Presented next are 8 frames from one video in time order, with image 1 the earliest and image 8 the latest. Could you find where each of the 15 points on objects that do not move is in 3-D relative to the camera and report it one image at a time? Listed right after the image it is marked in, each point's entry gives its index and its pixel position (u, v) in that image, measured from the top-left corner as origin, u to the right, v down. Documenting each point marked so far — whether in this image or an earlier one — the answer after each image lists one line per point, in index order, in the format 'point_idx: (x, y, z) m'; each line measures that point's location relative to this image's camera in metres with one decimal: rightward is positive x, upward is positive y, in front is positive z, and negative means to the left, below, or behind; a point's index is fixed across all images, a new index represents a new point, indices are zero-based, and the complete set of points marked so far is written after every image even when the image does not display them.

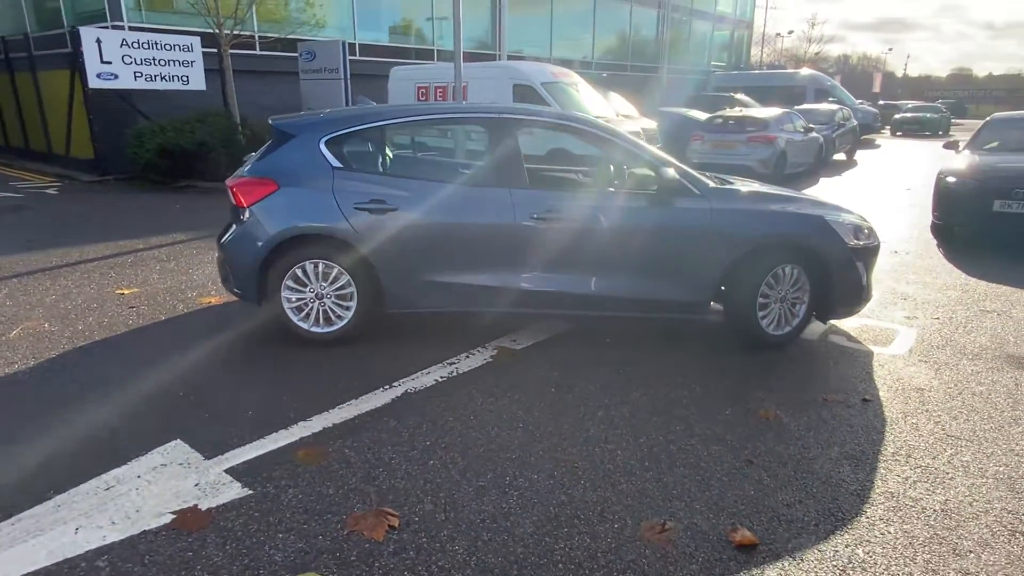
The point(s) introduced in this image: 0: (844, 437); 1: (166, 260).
0: (+1.9, -0.8, +3.6) m
1: (-4.0, +0.3, +7.4) m
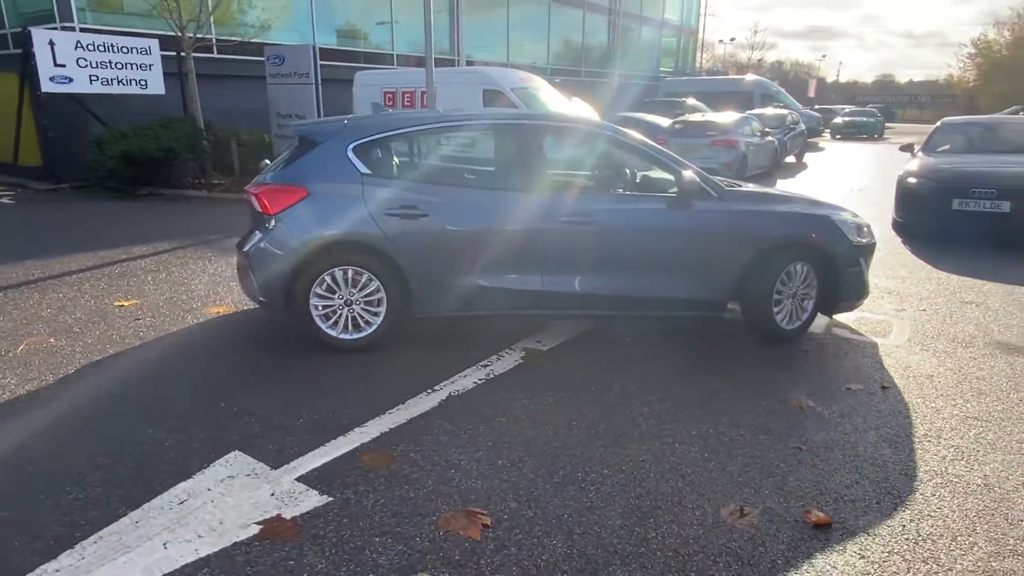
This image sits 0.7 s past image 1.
0: (+2.2, -0.8, +3.9) m
1: (-4.0, +0.2, +7.2) m
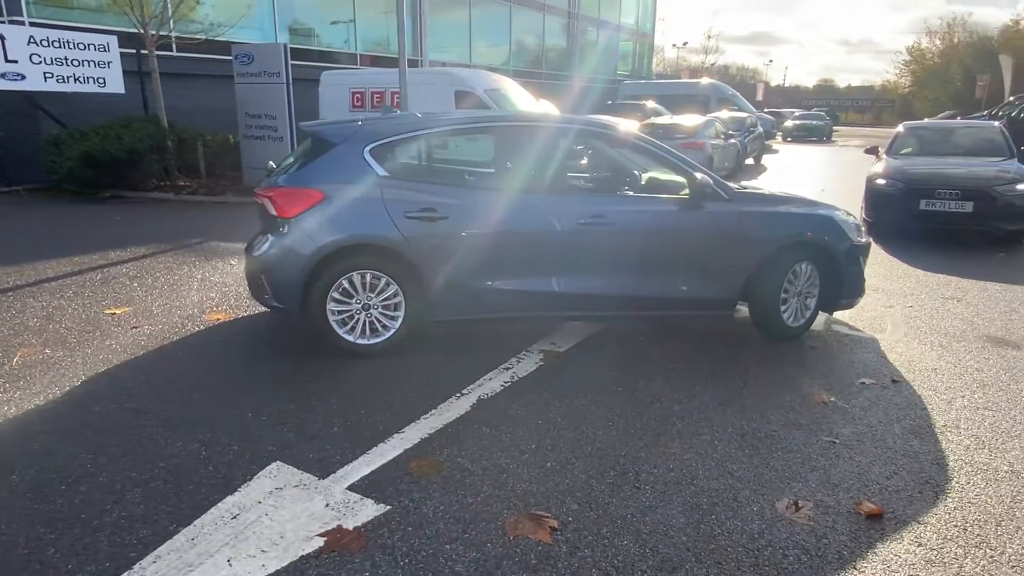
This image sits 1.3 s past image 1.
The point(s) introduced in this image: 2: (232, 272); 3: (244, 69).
0: (+2.4, -0.8, +4.0) m
1: (-4.0, +0.1, +6.9) m
2: (-3.1, +0.2, +7.2) m
3: (-5.6, +4.6, +13.4) m
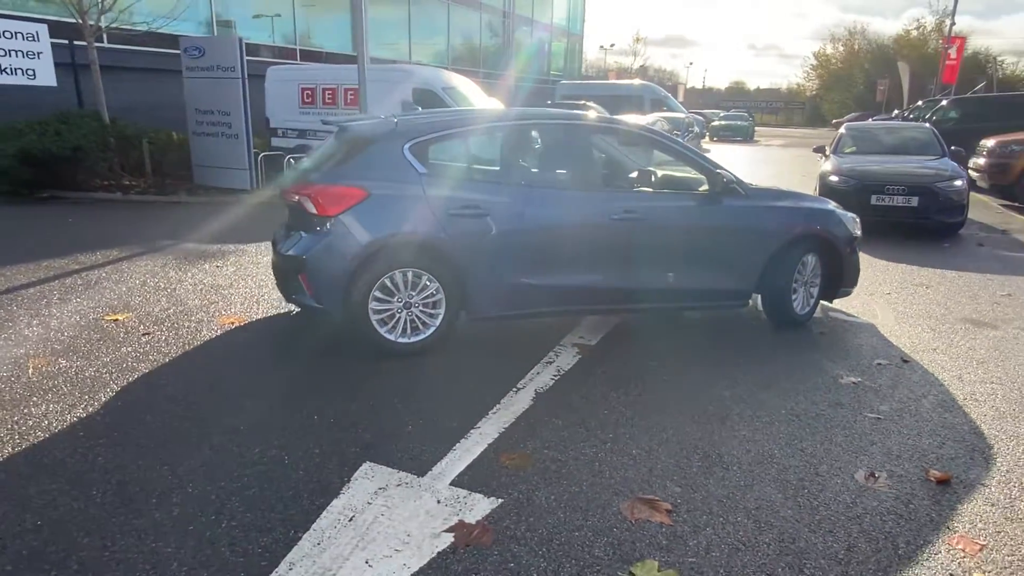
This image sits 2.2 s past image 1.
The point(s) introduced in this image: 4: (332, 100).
0: (+2.8, -0.7, +4.4) m
1: (-3.9, +0.1, +6.5) m
2: (-3.1, +0.1, +6.9) m
3: (-6.3, +4.5, +12.8) m
4: (-4.5, +4.6, +15.7) m
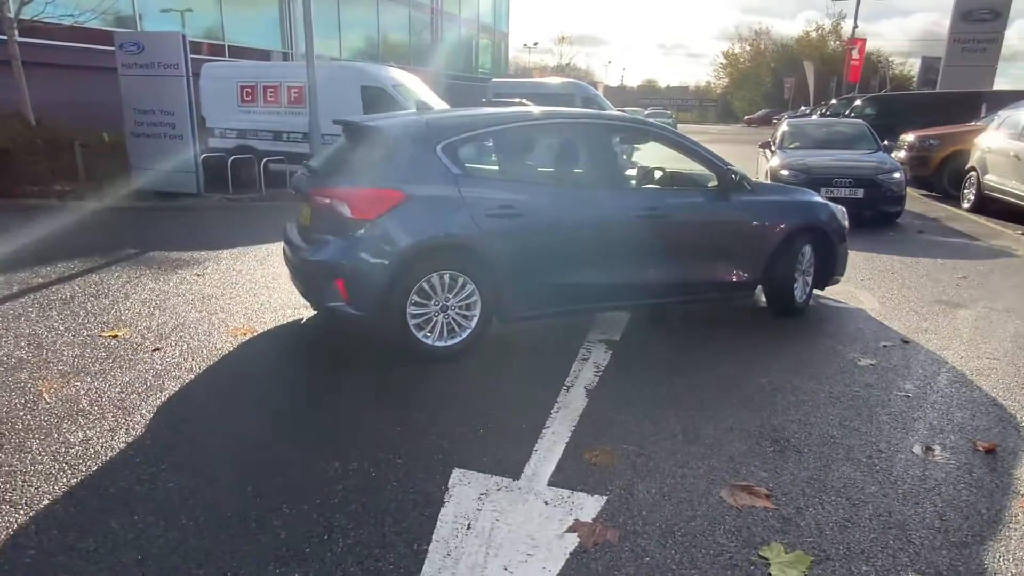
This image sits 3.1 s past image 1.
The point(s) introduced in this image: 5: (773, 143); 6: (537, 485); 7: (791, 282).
0: (+3.1, -0.6, +4.8) m
1: (-3.9, -0.1, +6.1) m
2: (-3.1, 0.0, +6.5) m
3: (-7.1, +4.3, +12.0) m
4: (-5.6, +4.5, +15.1) m
5: (+5.8, +3.3, +14.4) m
6: (+0.1, -1.0, +3.1) m
7: (+2.6, +0.1, +5.9) m
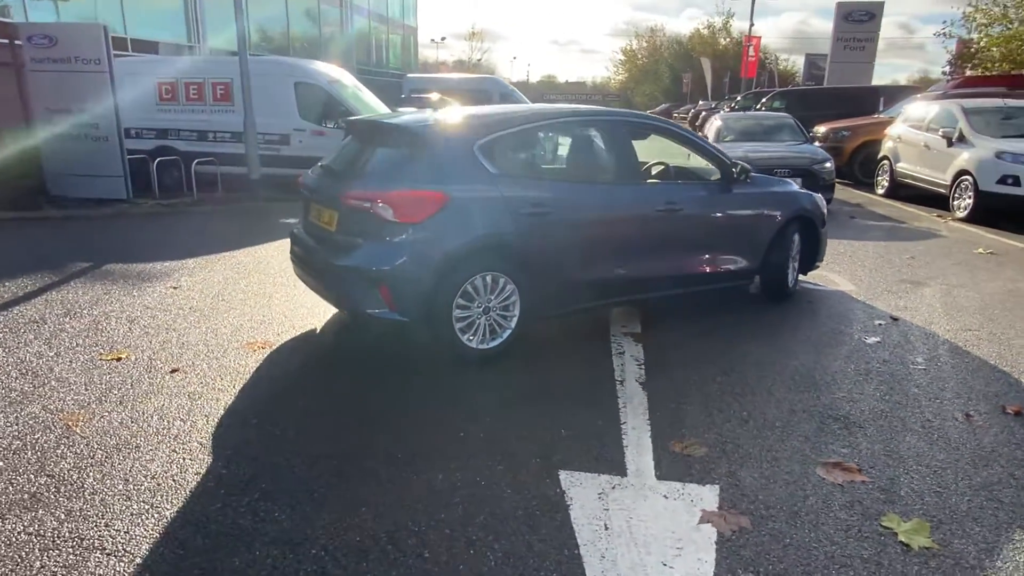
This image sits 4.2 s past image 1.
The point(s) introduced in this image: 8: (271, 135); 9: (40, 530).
0: (+3.4, -0.4, +5.2) m
1: (-3.7, -0.2, +5.5) m
2: (-3.0, -0.1, +6.1) m
3: (-8.0, +4.0, +10.9) m
4: (-6.9, +4.3, +14.2) m
5: (+4.6, +3.6, +15.0) m
6: (+0.7, -1.0, +3.2) m
7: (+2.7, +0.2, +6.3) m
8: (-5.3, +3.3, +14.0) m
9: (-2.0, -1.0, +2.7) m
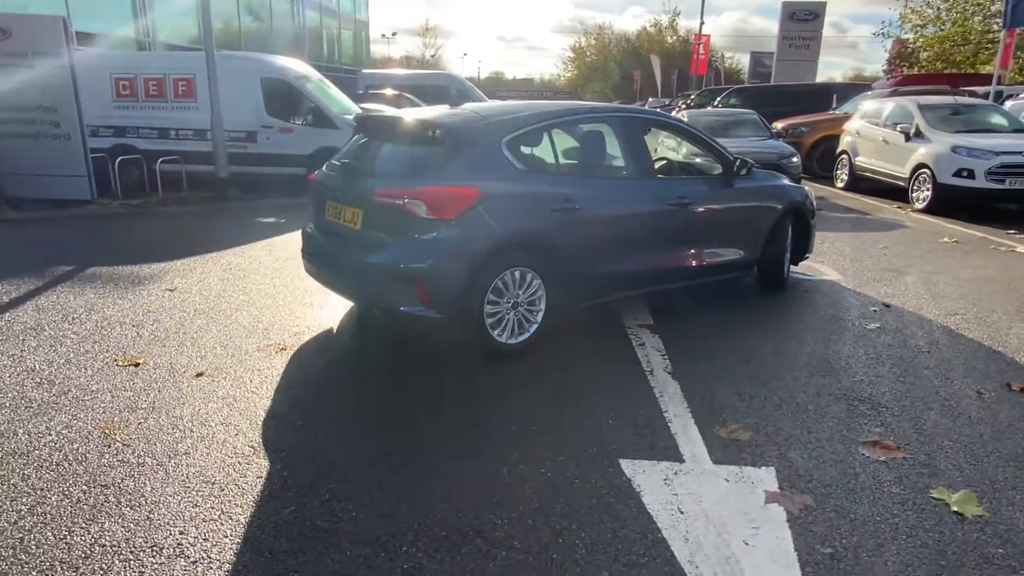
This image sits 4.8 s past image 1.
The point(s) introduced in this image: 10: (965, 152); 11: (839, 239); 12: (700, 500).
0: (+3.6, -0.3, +5.5) m
1: (-3.6, -0.3, +5.3) m
2: (-2.9, -0.1, +5.9) m
3: (-8.3, +3.9, +10.3) m
4: (-7.5, +4.2, +13.6) m
5: (+3.9, +3.8, +15.4) m
6: (+1.0, -0.9, +3.3) m
7: (+2.7, +0.3, +6.5) m
8: (-5.8, +3.3, +13.6) m
9: (-1.7, -1.1, +2.7) m
10: (+7.9, +2.4, +11.1) m
11: (+4.8, +0.7, +9.3) m
12: (+0.9, -1.0, +3.0) m
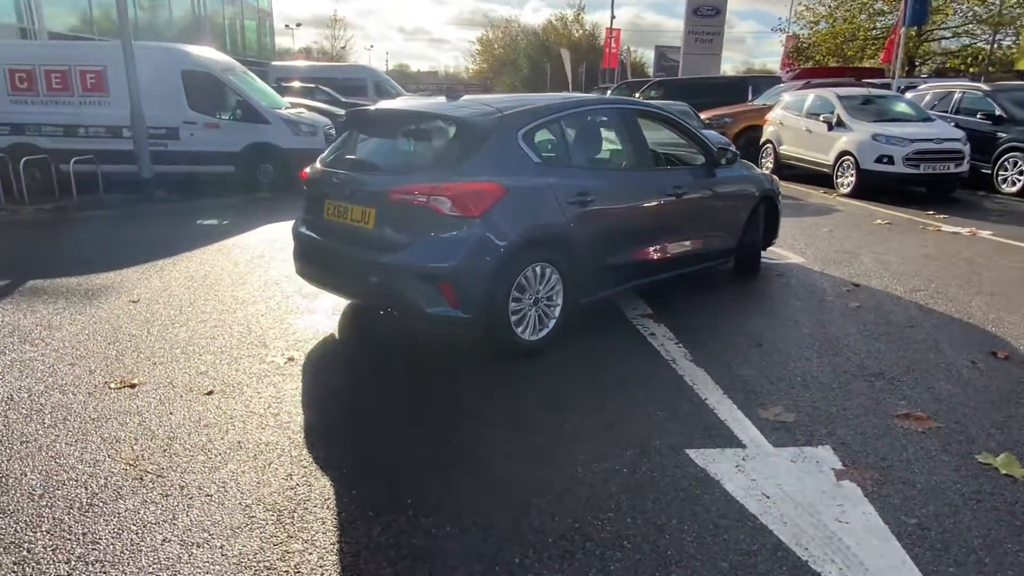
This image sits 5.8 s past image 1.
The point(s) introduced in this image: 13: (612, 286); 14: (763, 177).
0: (+3.6, -0.1, +5.9) m
1: (-3.5, -0.4, +4.8) m
2: (-2.9, -0.2, +5.4) m
3: (-9.0, +3.6, +9.0) m
4: (-8.7, +3.9, +12.4) m
5: (+2.4, +4.0, +15.7) m
6: (+1.3, -0.8, +3.4) m
7: (+2.6, +0.5, +6.8) m
8: (-6.9, +3.1, +12.6) m
9: (-1.2, -1.1, +2.4) m
10: (+7.0, +2.8, +12.0) m
11: (+4.2, +1.0, +9.8) m
12: (+1.3, -0.9, +3.1) m
13: (+0.8, 0.0, +5.3) m
14: (+2.6, +1.2, +6.8) m
